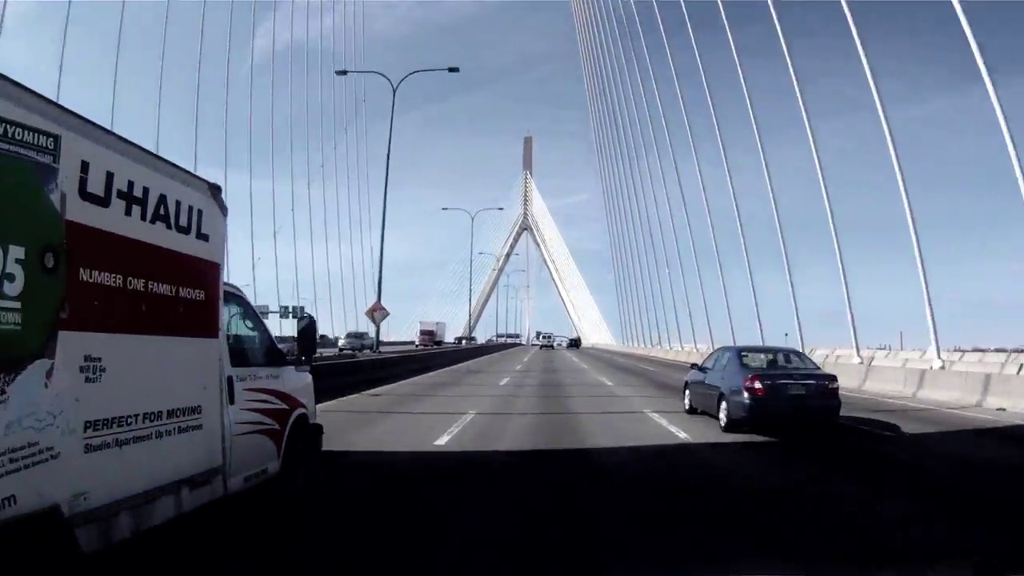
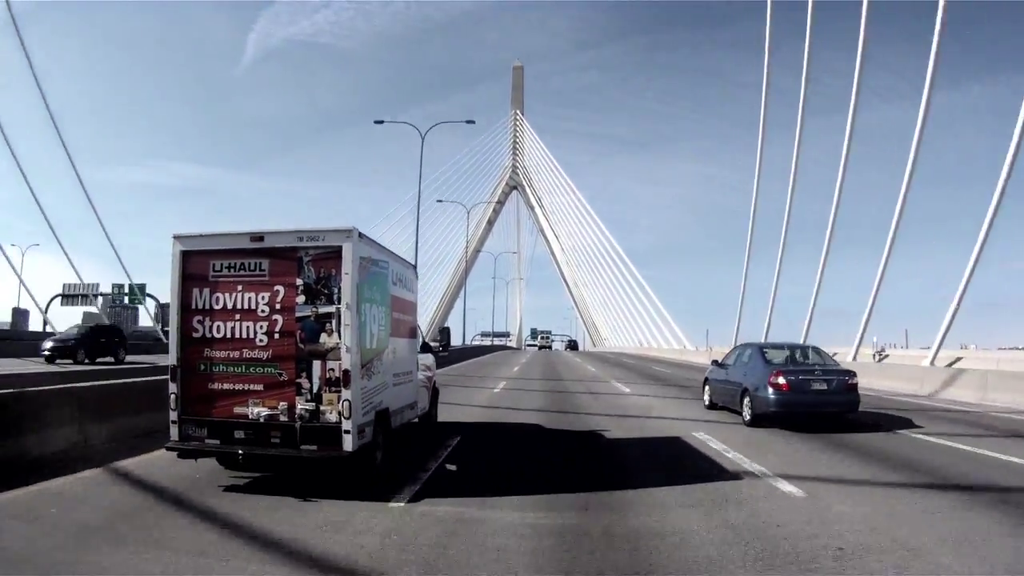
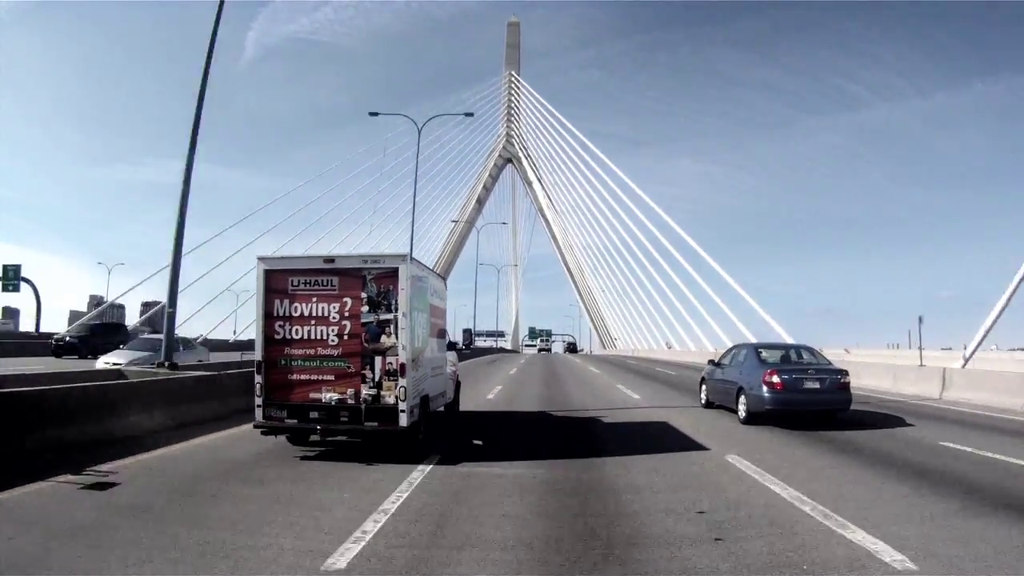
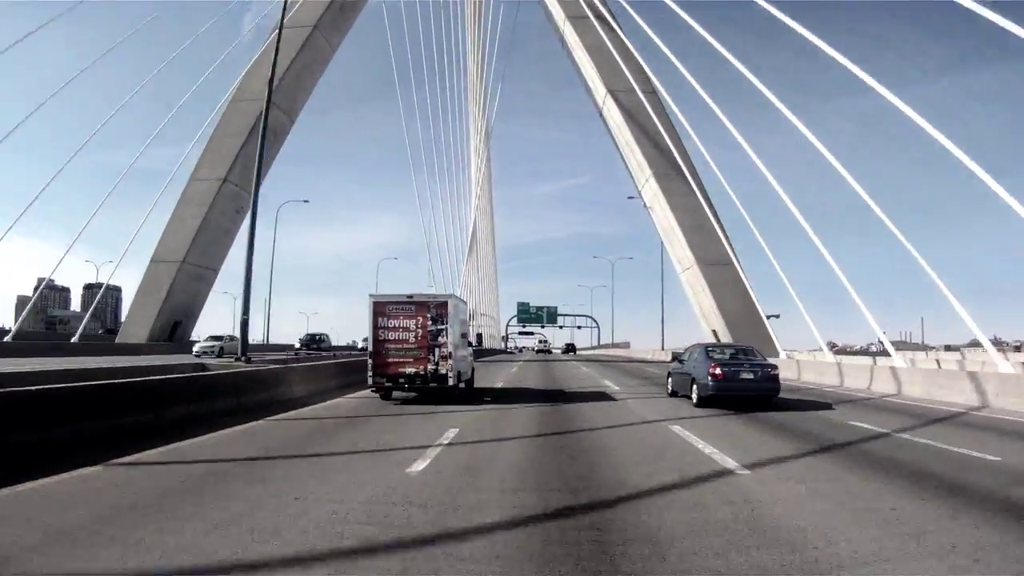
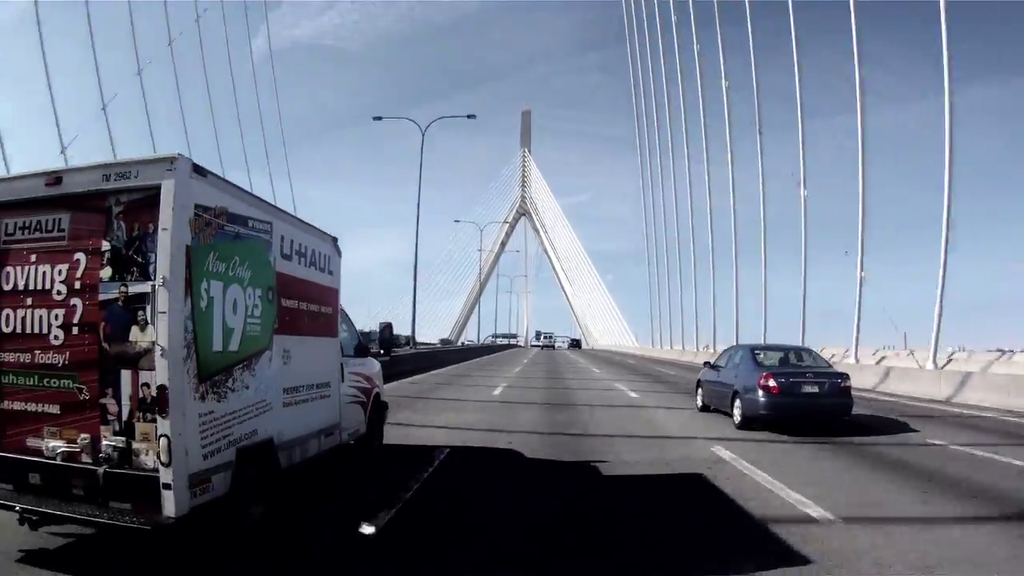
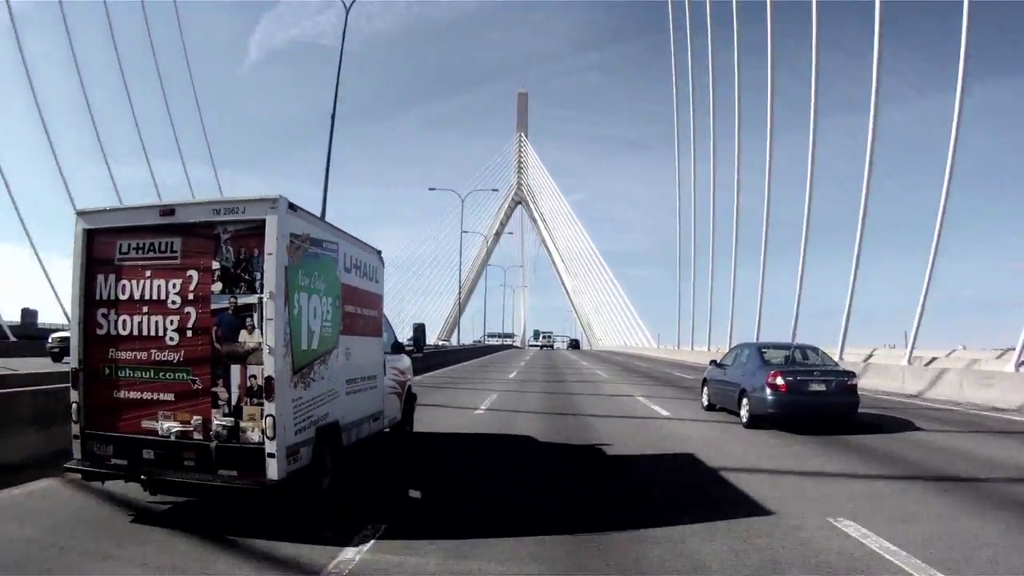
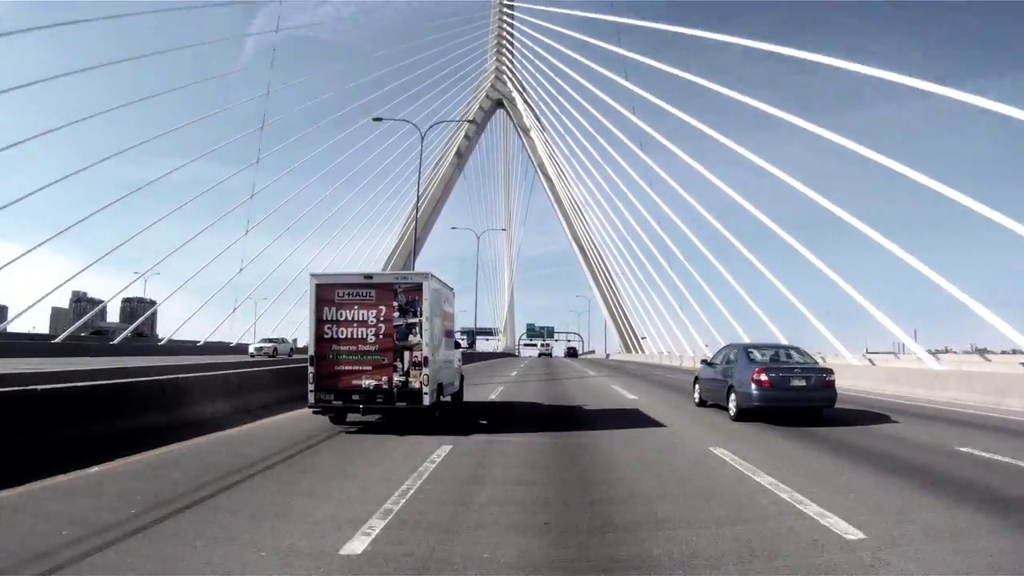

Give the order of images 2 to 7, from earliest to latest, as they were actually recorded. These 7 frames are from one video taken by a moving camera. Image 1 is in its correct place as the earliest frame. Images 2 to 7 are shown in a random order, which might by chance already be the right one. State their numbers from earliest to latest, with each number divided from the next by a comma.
5, 6, 2, 3, 7, 4
